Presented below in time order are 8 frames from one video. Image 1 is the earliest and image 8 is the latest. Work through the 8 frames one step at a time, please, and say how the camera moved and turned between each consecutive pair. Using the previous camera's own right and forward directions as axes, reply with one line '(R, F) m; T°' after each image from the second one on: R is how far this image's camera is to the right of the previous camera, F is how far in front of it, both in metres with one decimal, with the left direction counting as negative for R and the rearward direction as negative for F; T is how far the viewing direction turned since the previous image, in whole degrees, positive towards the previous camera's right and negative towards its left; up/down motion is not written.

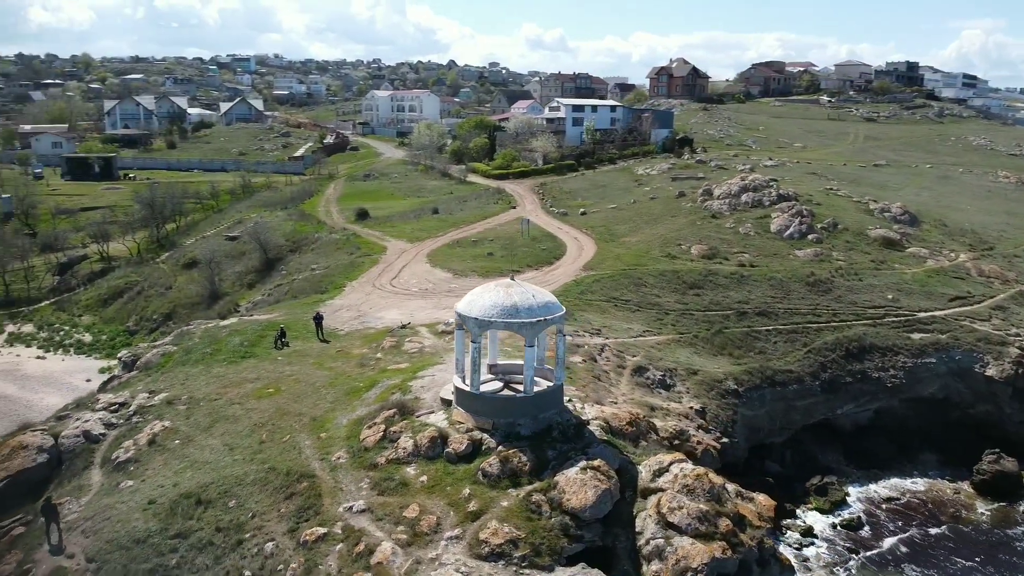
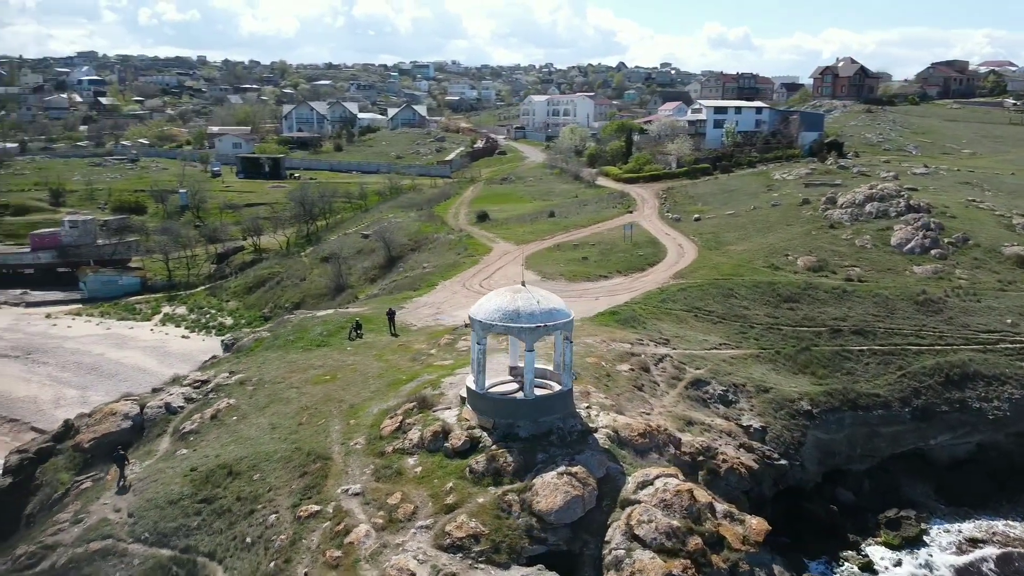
(+3.7, -0.1) m; -12°
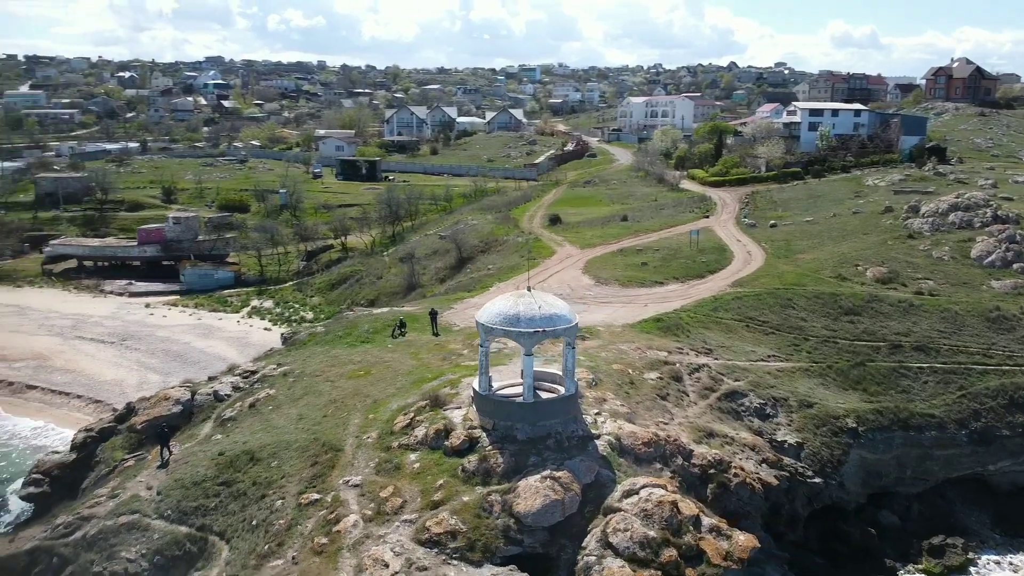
(+2.4, -0.2) m; -8°
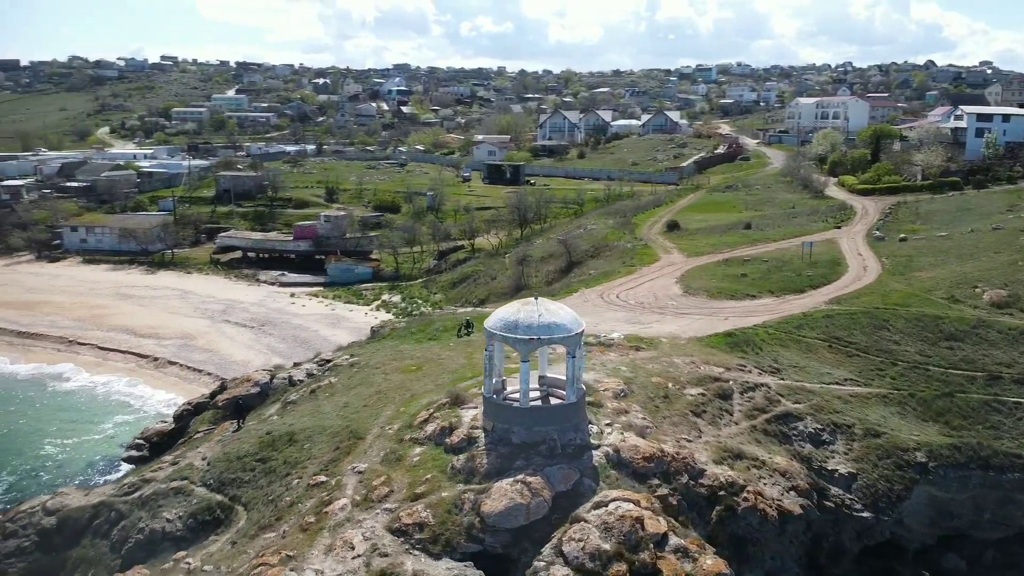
(+4.0, -0.1) m; -13°
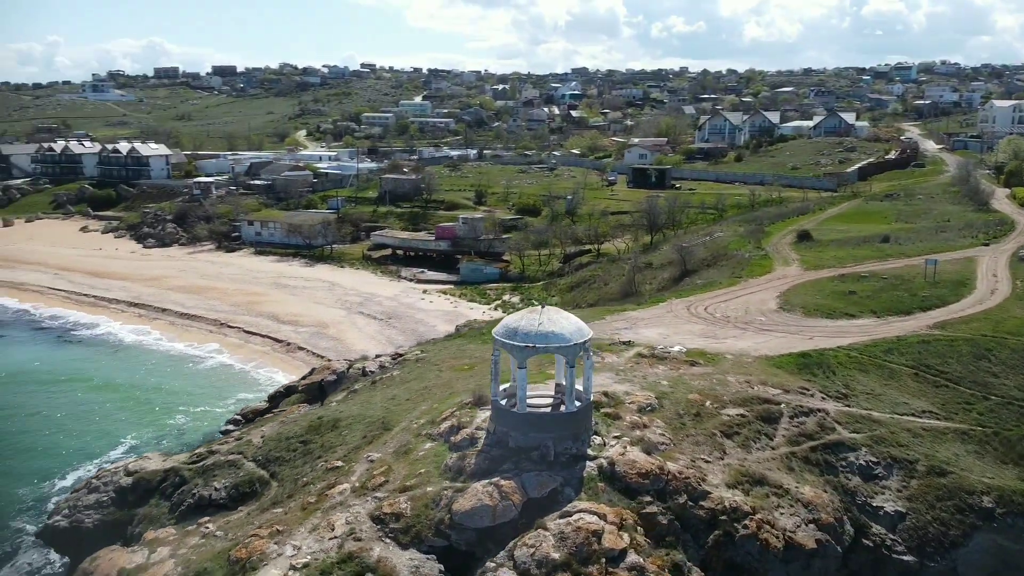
(+4.2, 0.0) m; -13°
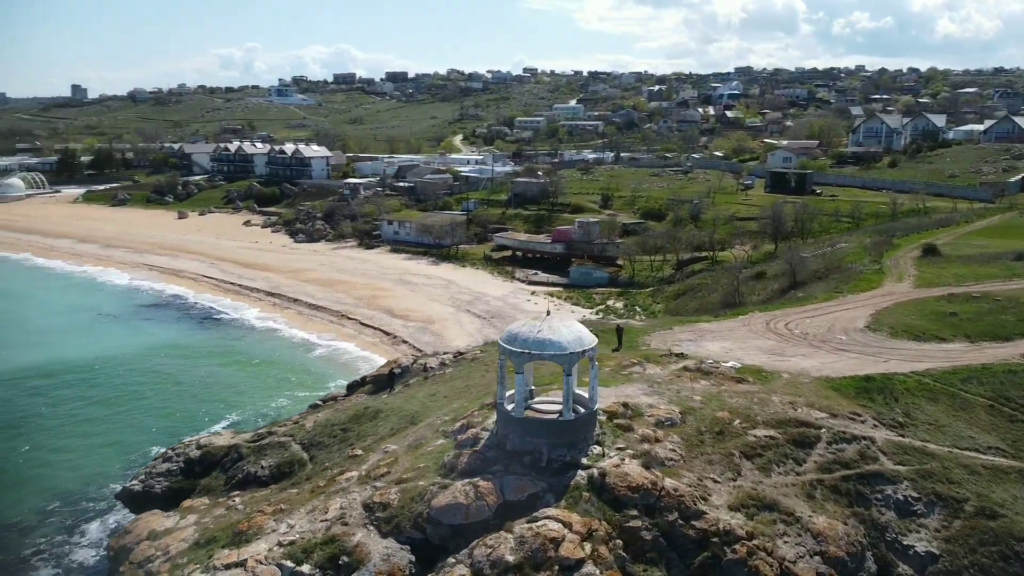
(+3.8, -0.1) m; -12°
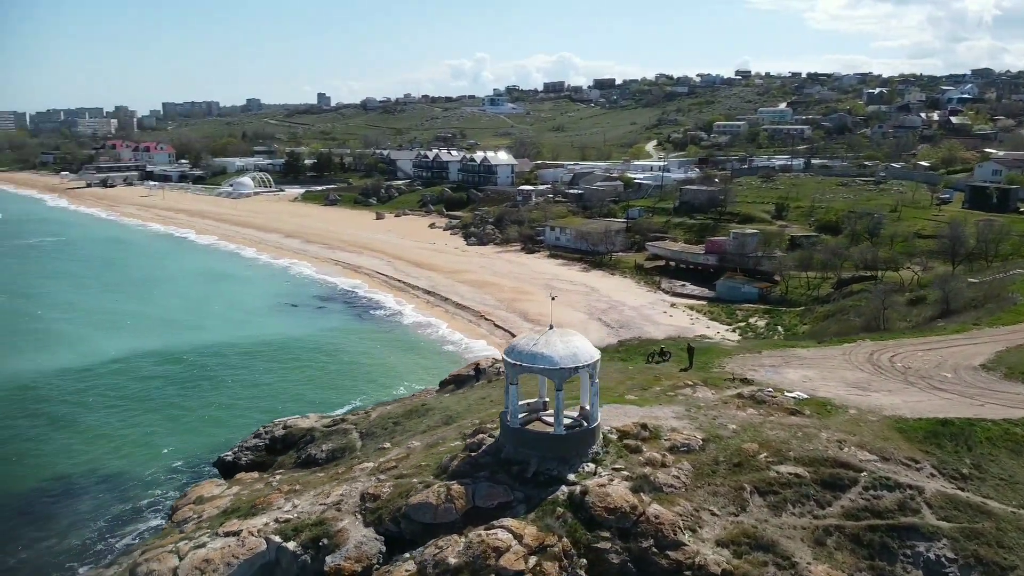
(+5.1, +0.2) m; -15°
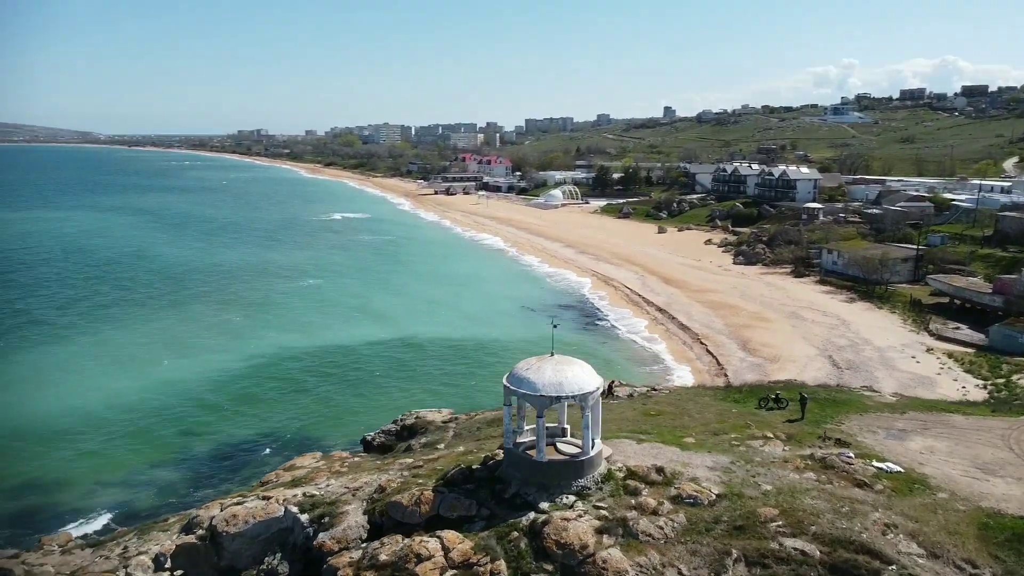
(+8.2, +1.2) m; -24°
